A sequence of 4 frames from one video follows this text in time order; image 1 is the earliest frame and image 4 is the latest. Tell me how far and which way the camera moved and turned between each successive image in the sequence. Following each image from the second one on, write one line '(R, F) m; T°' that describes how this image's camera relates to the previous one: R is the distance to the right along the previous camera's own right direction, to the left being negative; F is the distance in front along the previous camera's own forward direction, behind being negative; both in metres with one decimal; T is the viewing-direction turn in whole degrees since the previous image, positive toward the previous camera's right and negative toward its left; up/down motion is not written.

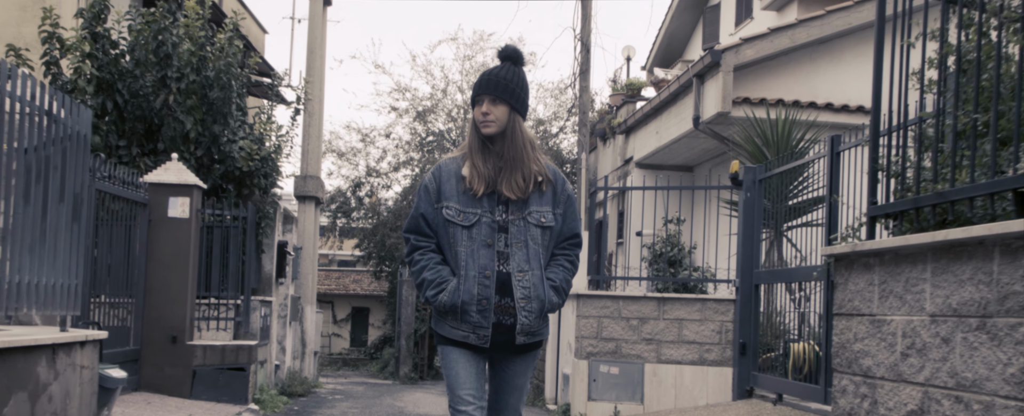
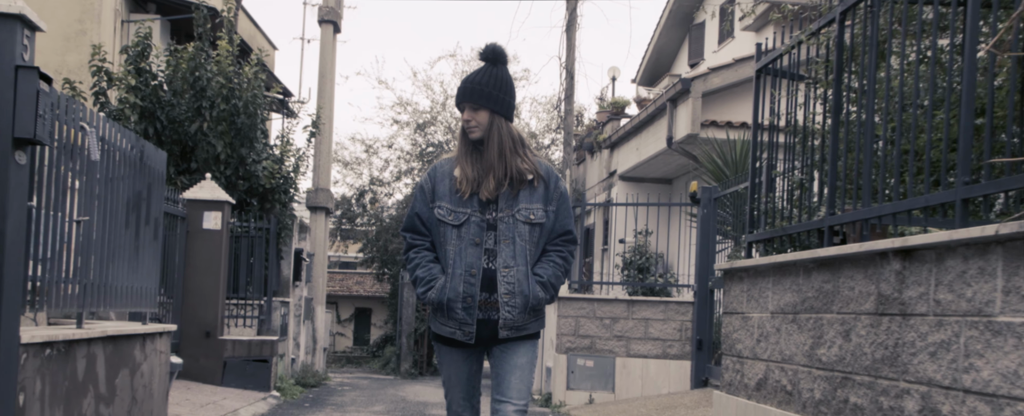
(+0.1, -1.4) m; 0°
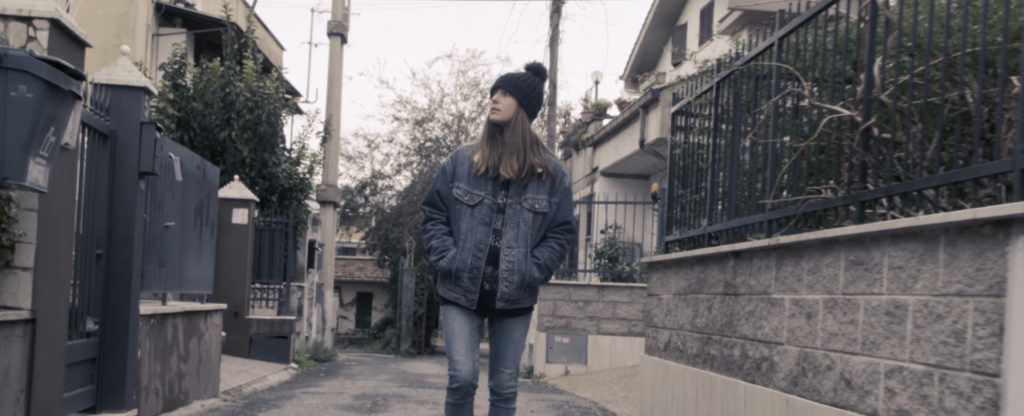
(+0.2, -1.6) m; 0°
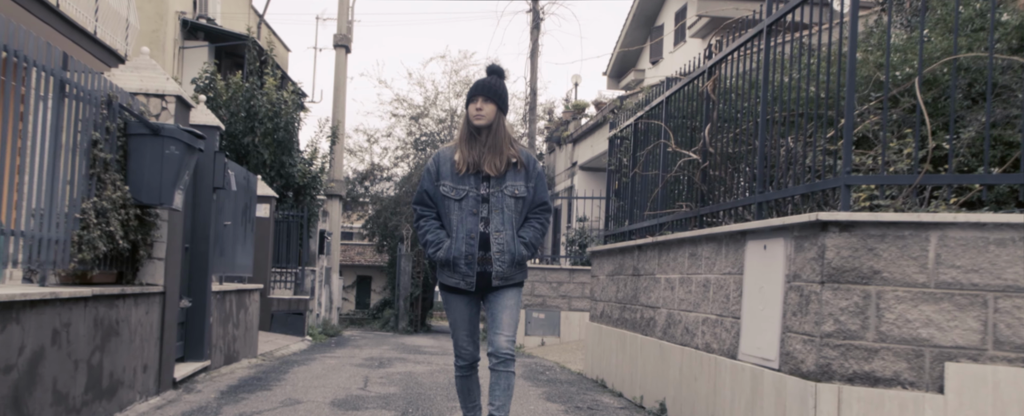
(+0.2, -2.0) m; 0°
